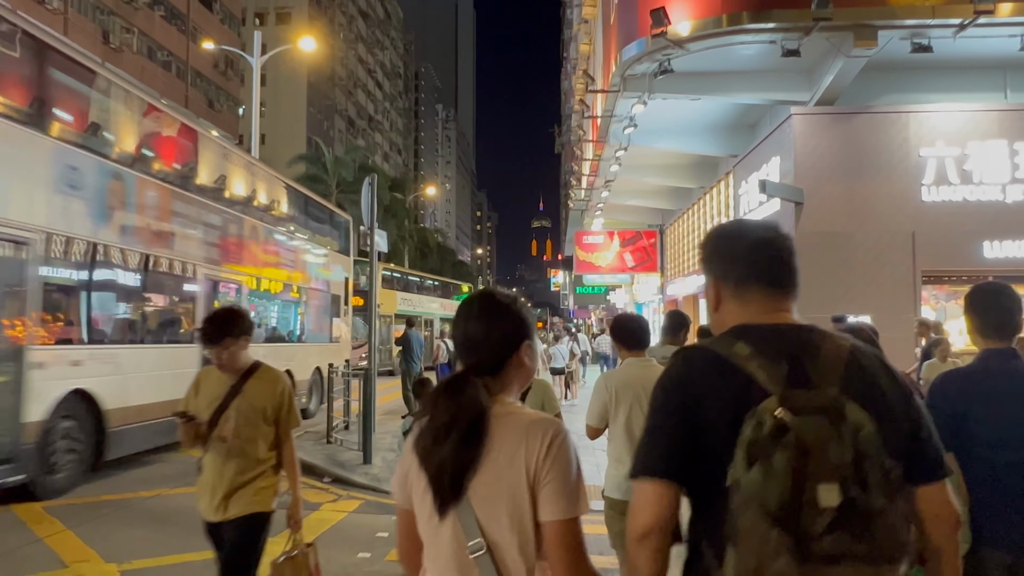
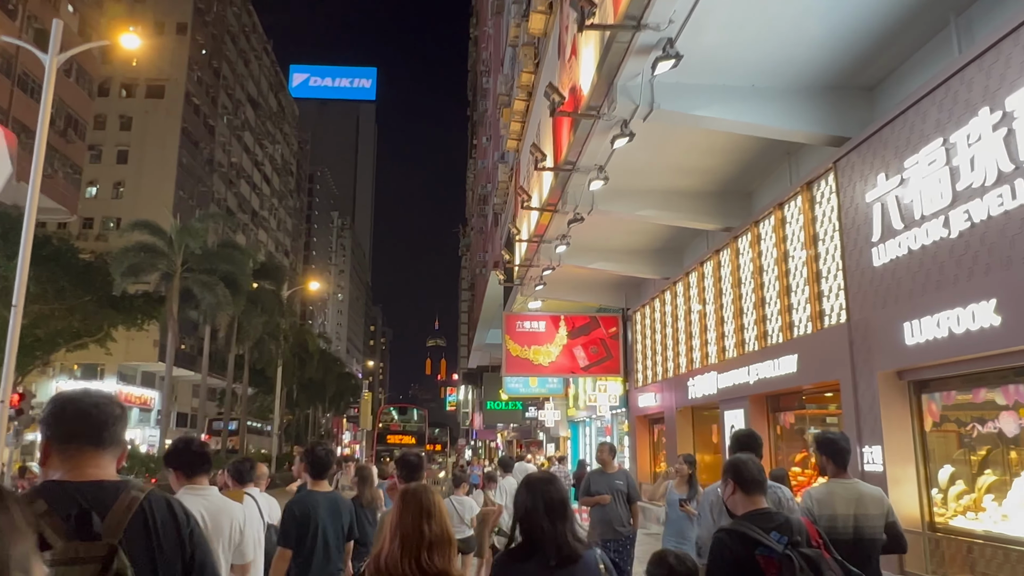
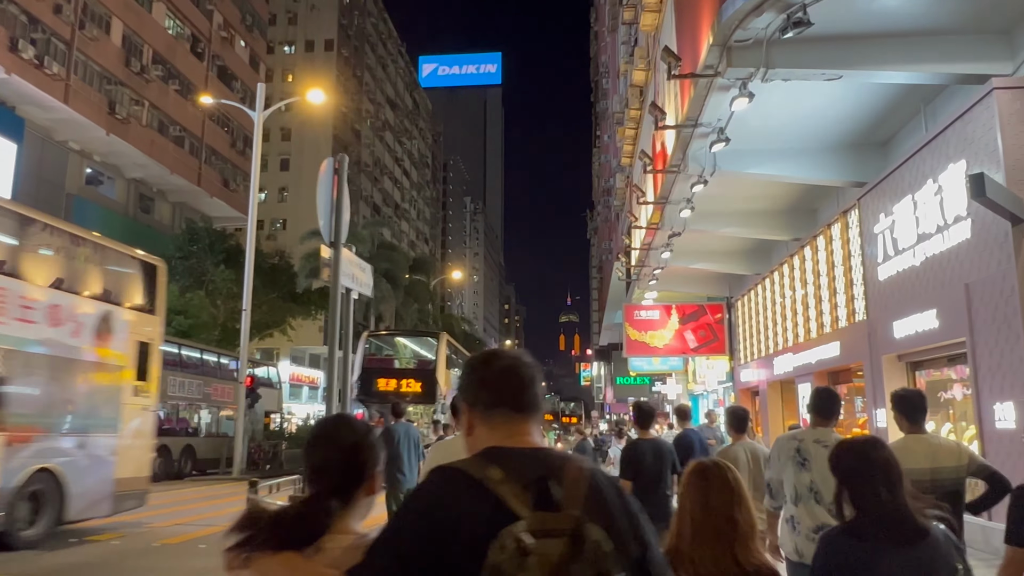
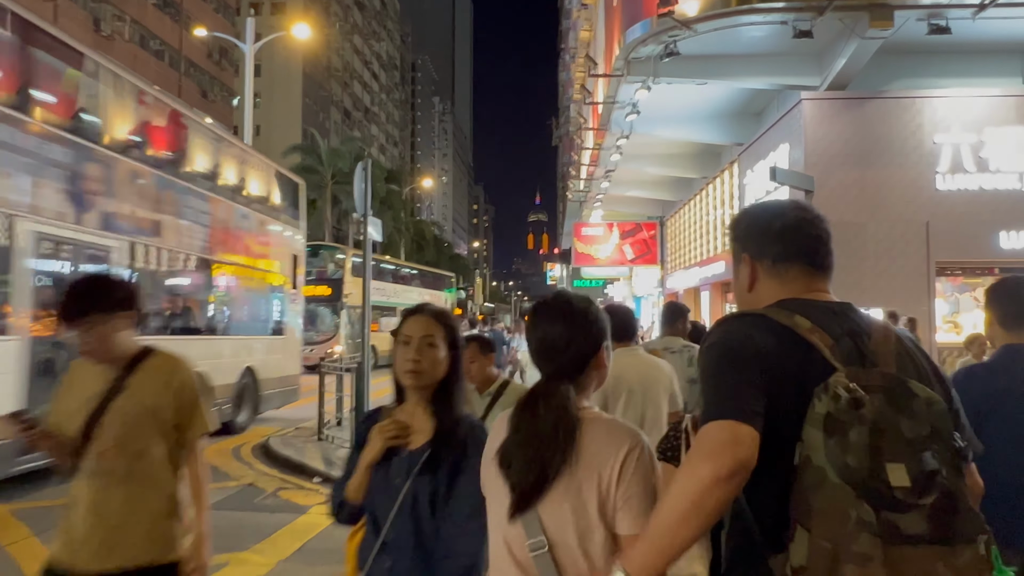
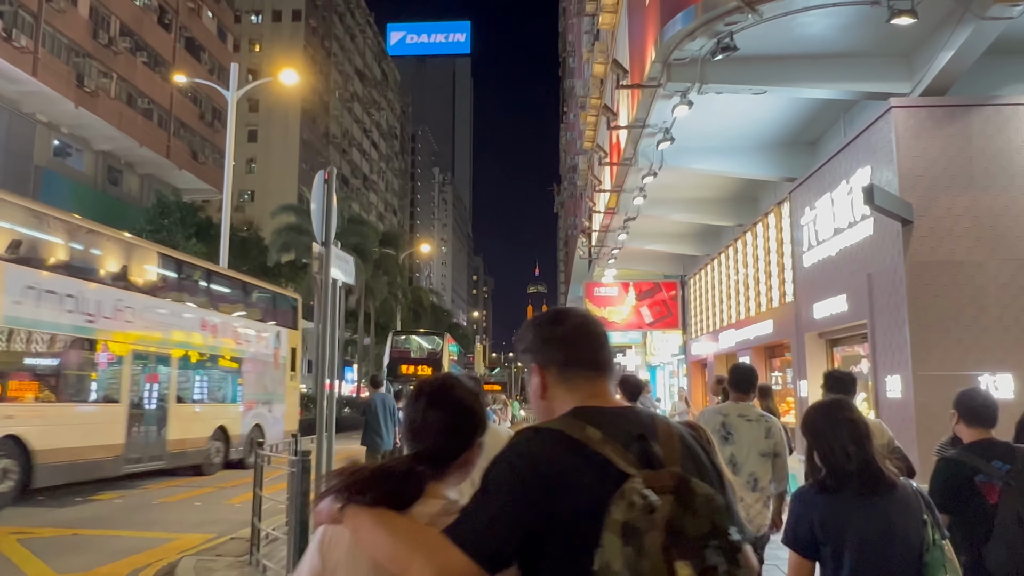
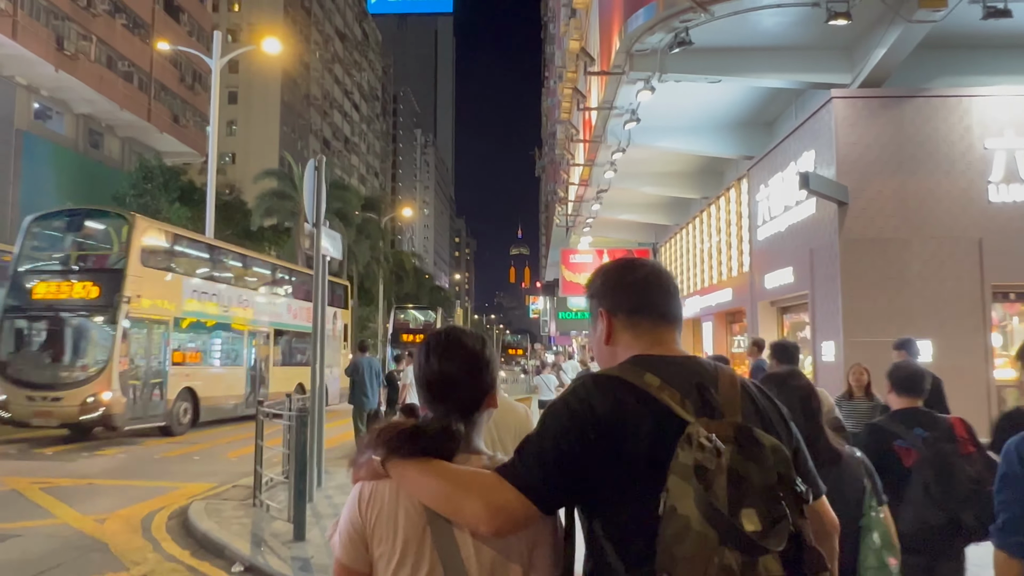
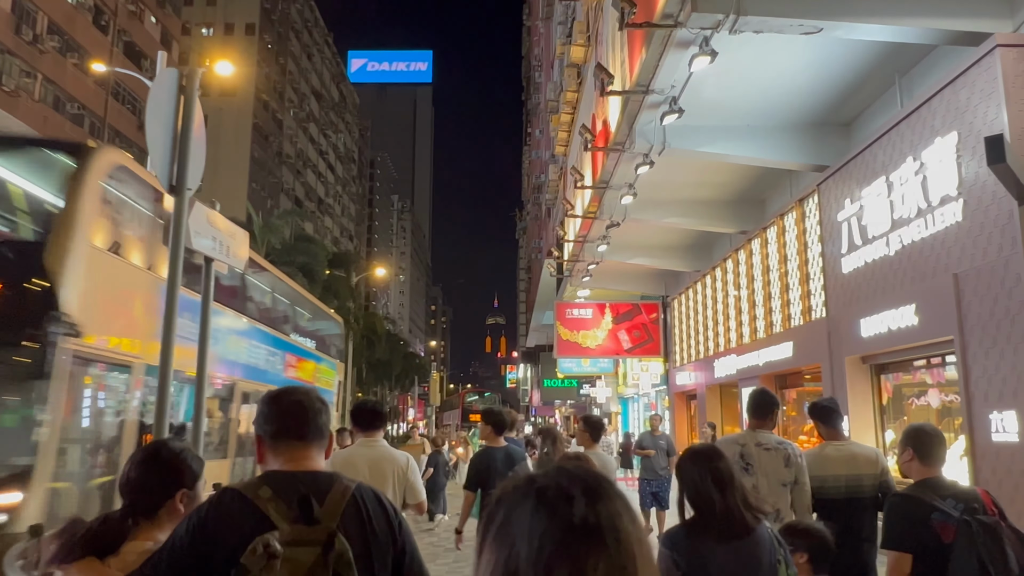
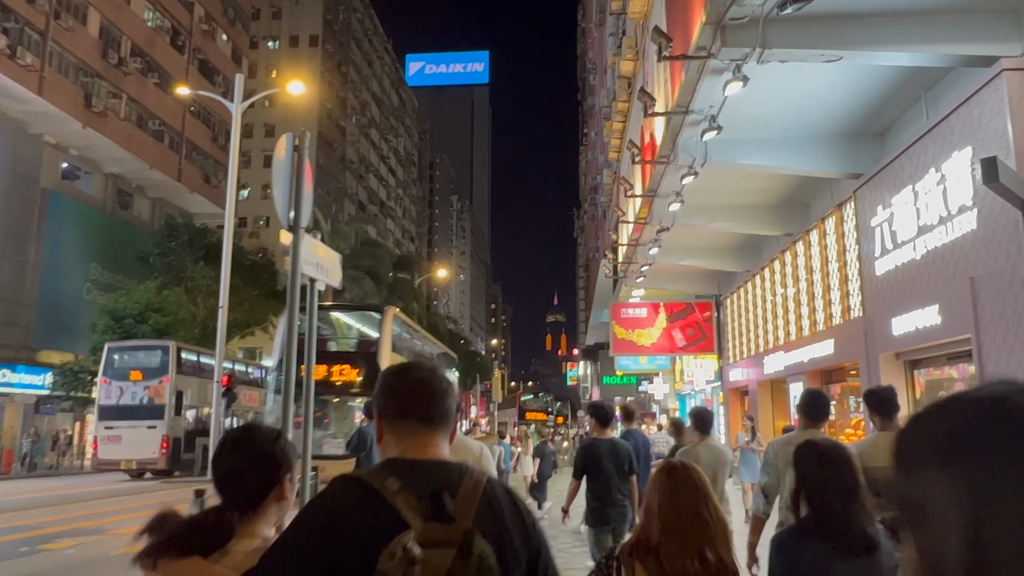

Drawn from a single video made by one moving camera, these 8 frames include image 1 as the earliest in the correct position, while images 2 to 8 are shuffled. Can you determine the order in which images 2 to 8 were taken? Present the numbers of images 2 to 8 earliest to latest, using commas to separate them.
4, 6, 5, 3, 8, 7, 2
